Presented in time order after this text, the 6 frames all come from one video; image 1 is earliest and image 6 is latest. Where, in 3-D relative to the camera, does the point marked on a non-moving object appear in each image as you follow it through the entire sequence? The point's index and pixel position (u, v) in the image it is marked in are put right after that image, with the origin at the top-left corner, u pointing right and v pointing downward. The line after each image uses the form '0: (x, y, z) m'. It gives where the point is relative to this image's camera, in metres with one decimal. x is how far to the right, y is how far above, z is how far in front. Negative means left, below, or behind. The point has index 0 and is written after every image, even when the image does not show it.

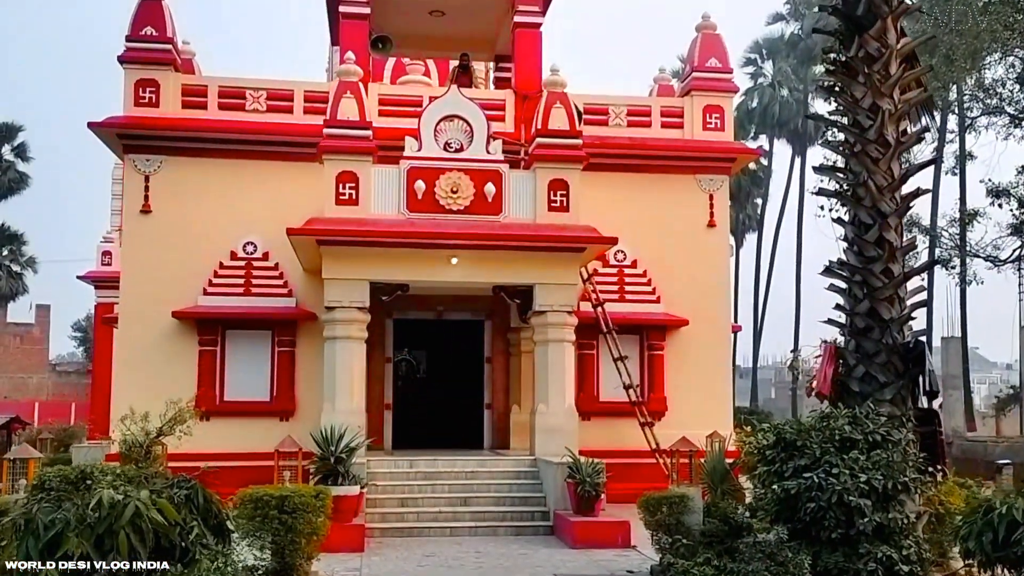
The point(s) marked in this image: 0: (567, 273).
0: (+0.4, +0.1, +11.7) m
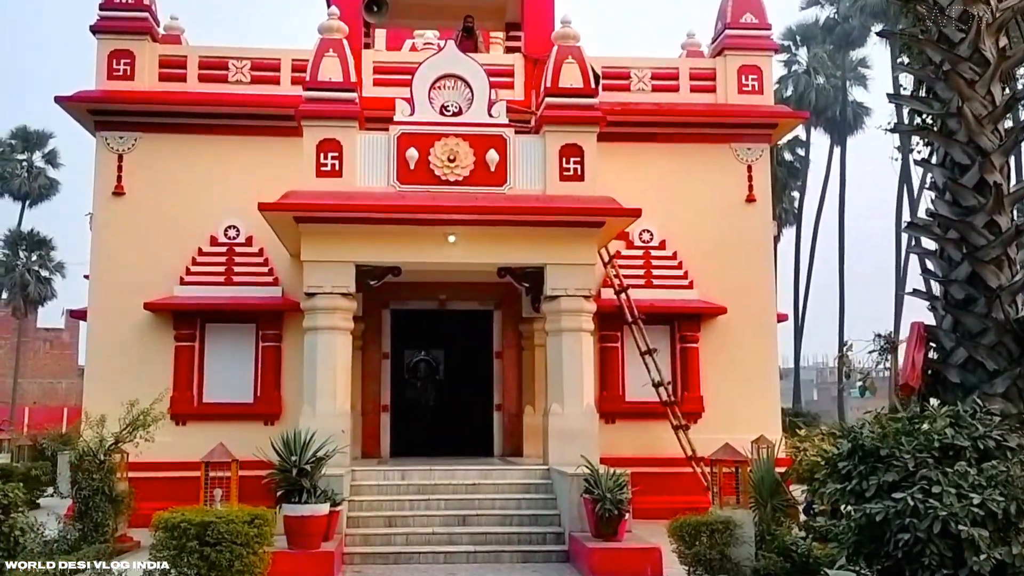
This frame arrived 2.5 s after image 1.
0: (+0.4, +0.2, +10.0) m
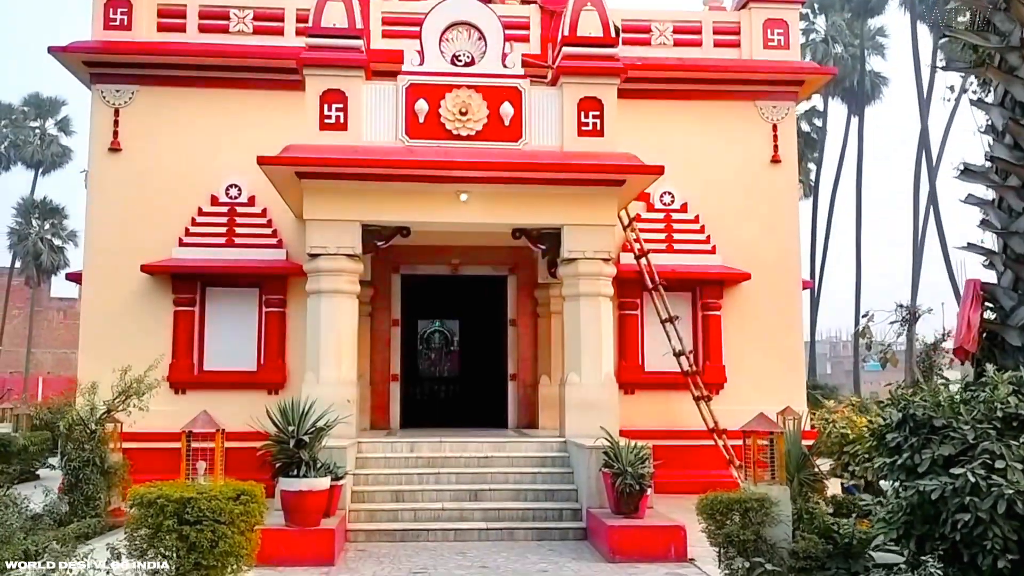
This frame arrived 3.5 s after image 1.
0: (+0.5, +0.5, +9.5) m
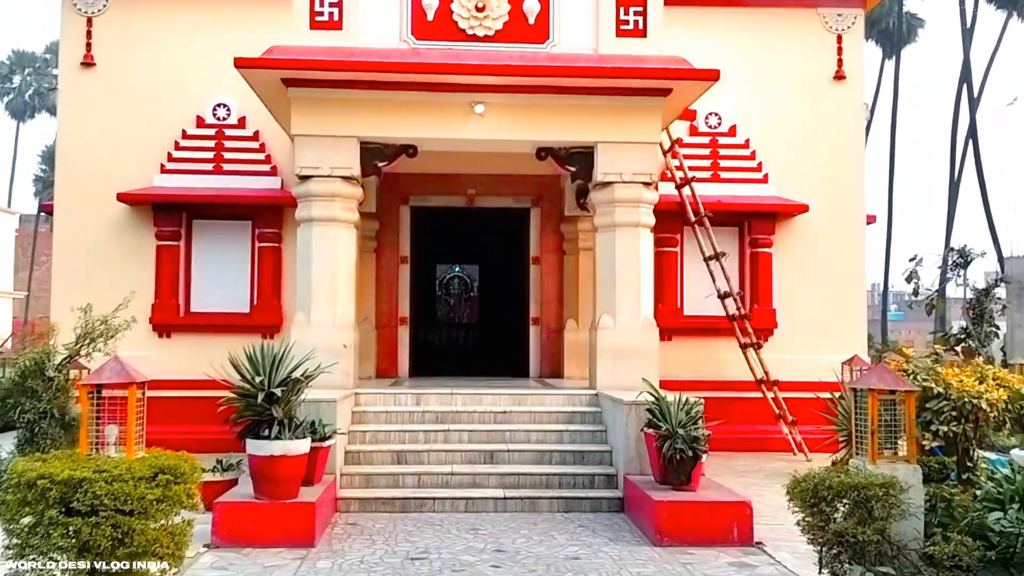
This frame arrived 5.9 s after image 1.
0: (+0.7, +0.8, +8.1) m
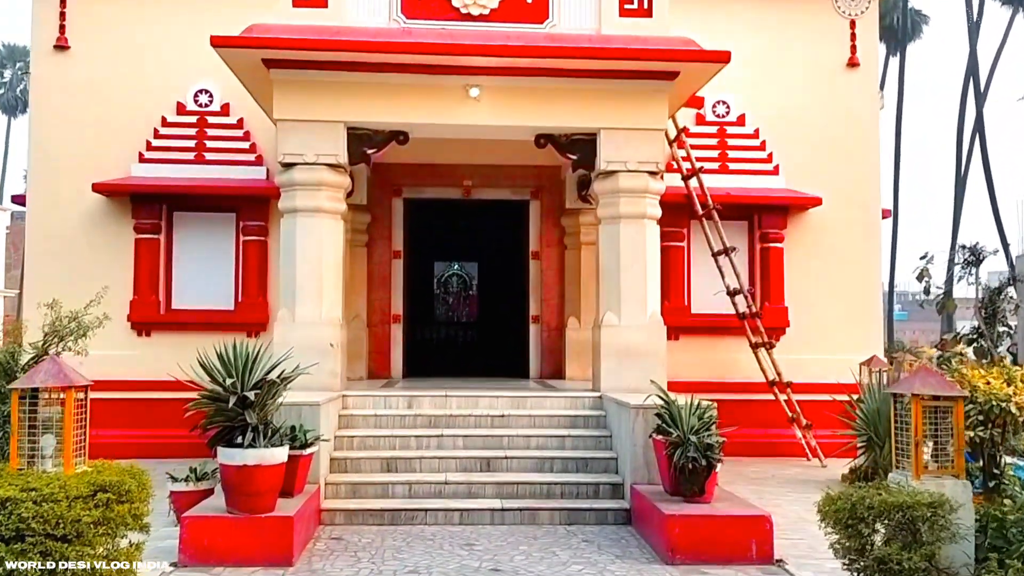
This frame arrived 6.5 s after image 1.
0: (+0.7, +0.9, +7.6) m
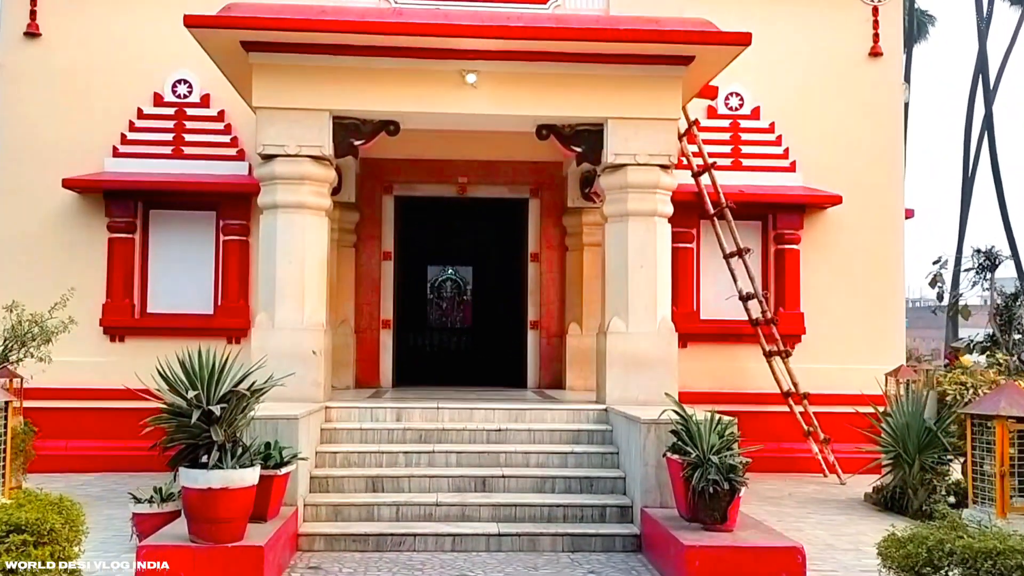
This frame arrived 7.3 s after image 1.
0: (+0.7, +0.8, +7.0) m
